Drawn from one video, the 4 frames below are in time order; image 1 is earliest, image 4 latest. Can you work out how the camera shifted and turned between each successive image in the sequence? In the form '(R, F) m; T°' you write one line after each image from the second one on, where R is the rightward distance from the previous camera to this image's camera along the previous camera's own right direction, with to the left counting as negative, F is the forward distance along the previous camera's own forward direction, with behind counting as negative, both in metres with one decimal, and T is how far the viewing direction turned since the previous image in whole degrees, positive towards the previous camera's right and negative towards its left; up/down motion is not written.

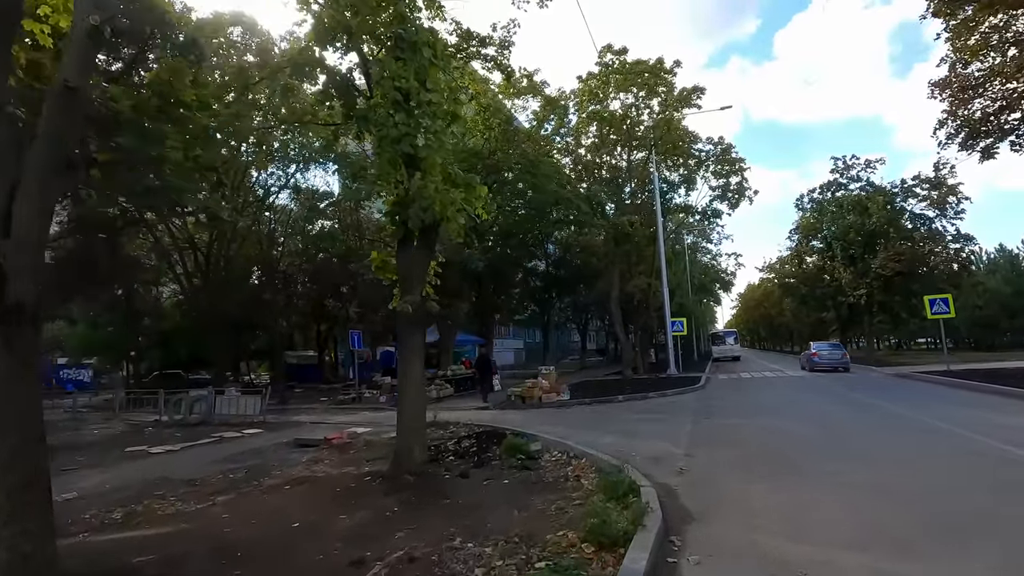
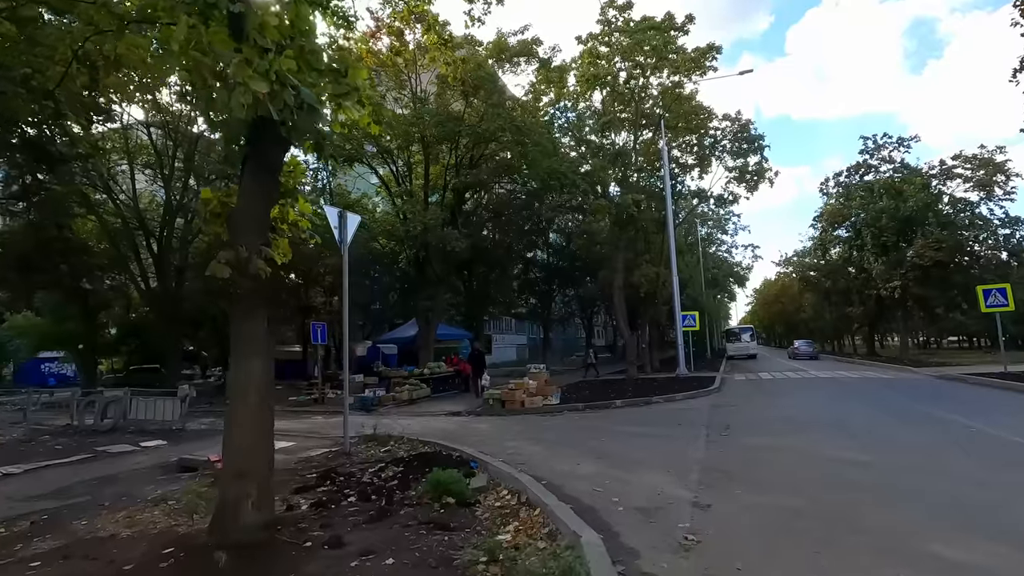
(+1.0, +3.1) m; -1°
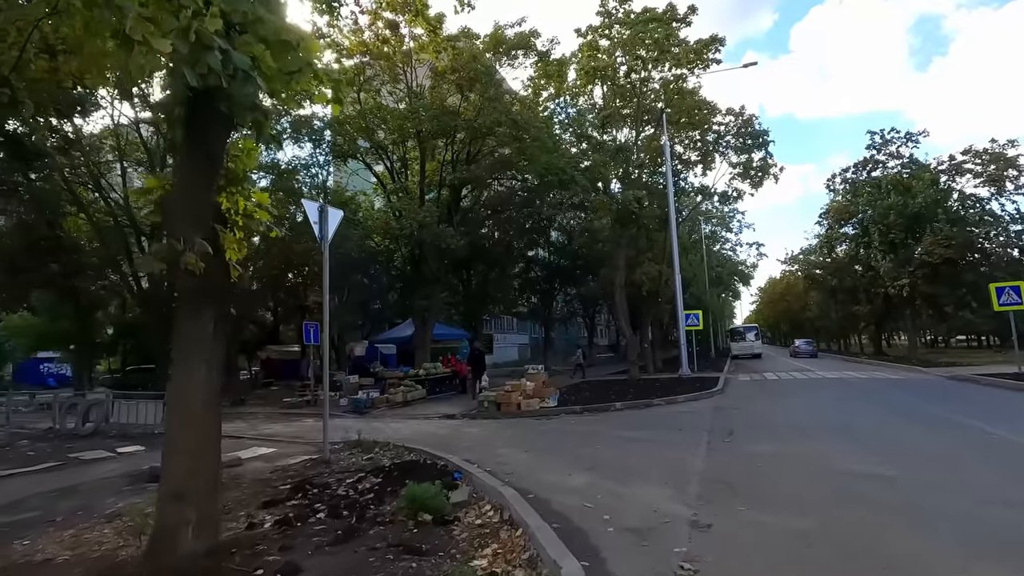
(+0.3, +0.6) m; 0°
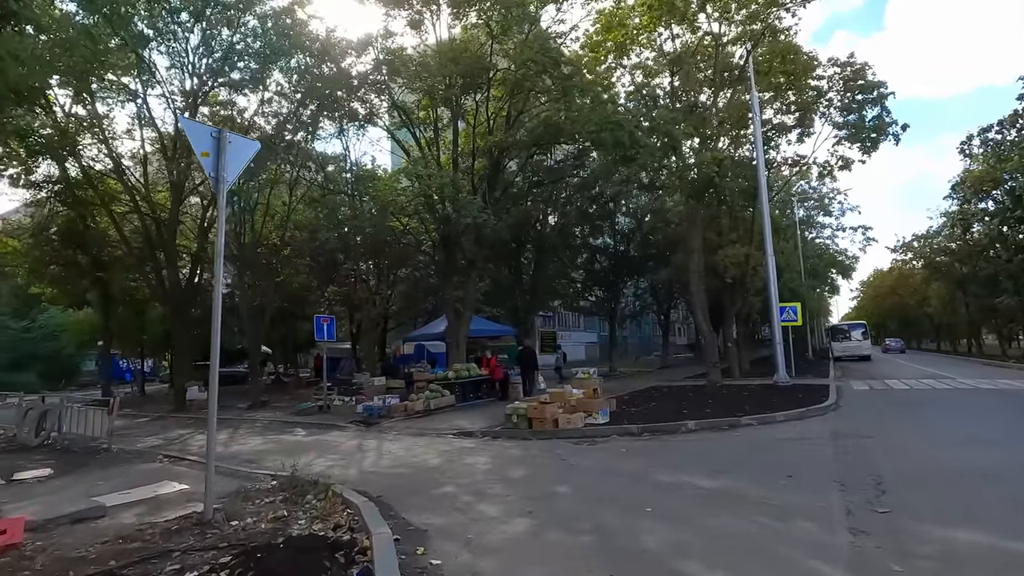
(+0.9, +3.8) m; -8°
